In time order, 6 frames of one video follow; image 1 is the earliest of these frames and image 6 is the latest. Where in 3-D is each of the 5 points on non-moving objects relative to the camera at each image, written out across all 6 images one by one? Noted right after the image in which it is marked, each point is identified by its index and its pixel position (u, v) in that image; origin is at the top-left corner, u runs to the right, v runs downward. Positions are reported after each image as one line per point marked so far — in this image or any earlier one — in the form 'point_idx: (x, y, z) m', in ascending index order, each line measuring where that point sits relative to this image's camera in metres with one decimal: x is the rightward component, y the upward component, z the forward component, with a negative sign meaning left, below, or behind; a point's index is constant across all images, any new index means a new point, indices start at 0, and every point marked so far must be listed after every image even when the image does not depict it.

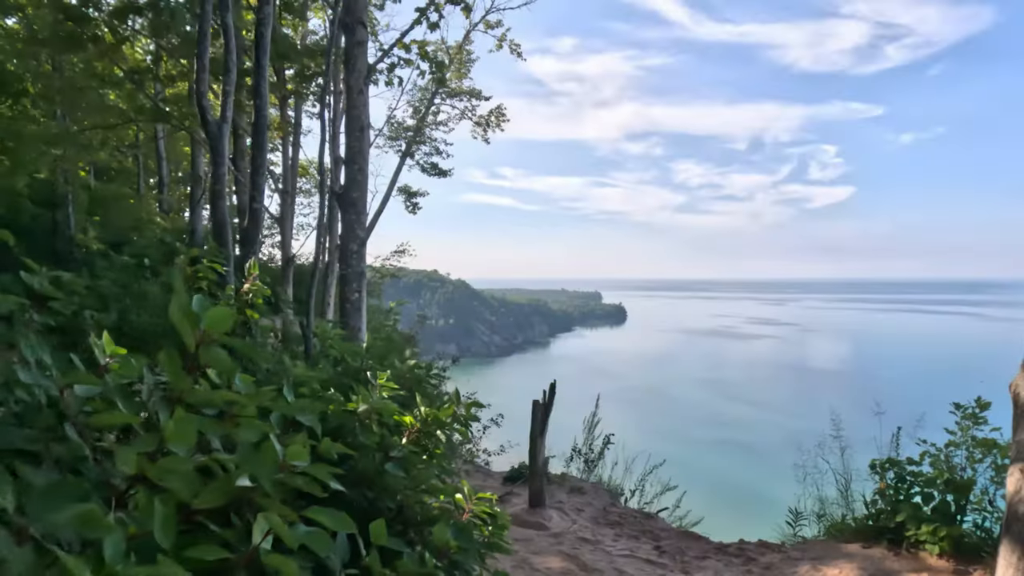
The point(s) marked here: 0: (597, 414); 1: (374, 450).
0: (+0.8, -1.2, +5.8) m
1: (-0.4, -0.5, +1.9) m
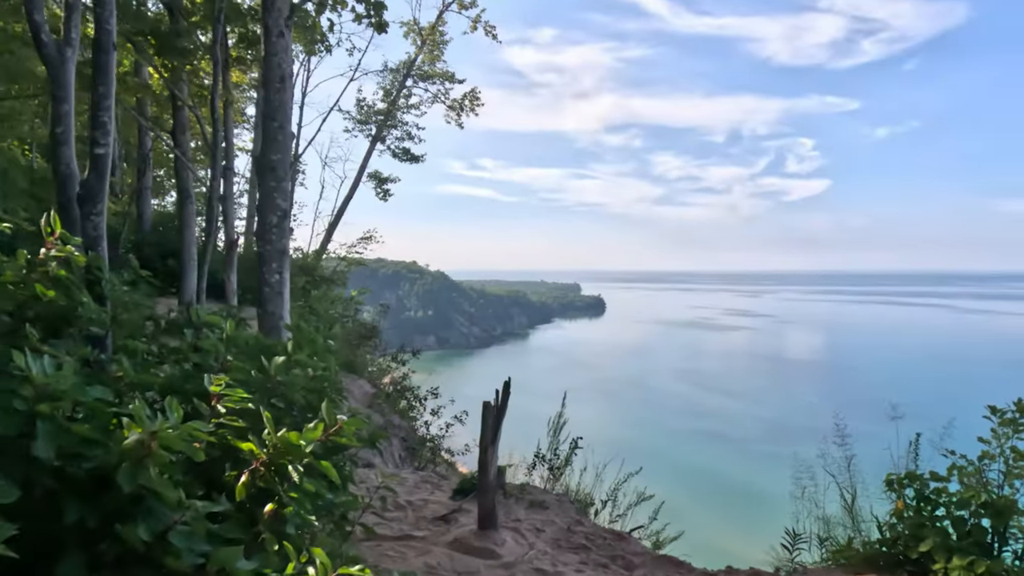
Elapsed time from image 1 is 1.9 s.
0: (+0.4, -1.0, +5.1) m
1: (-0.7, -0.4, +1.2) m
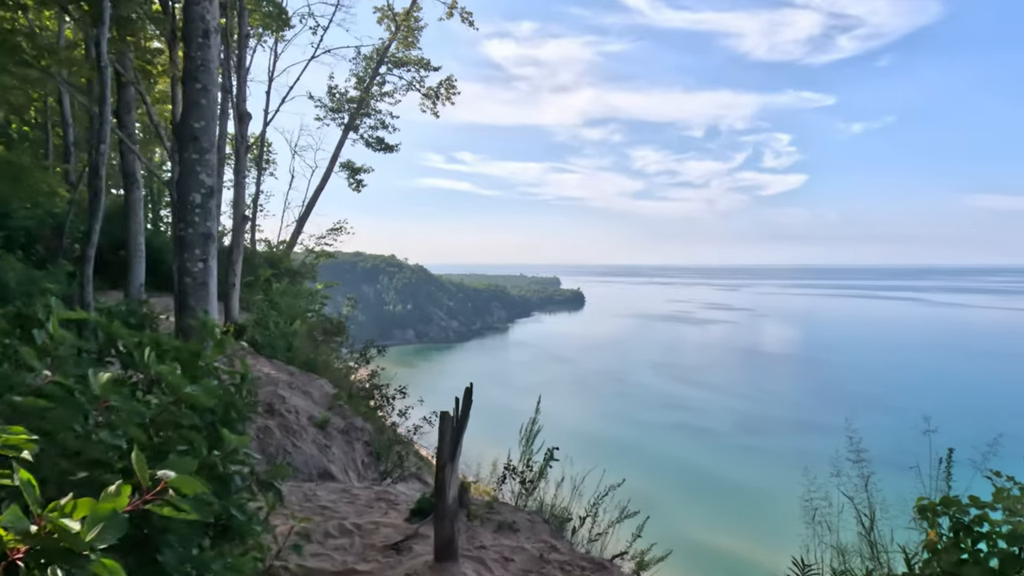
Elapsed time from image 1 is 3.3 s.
0: (+0.2, -1.0, +4.5) m
1: (-0.8, -0.4, +0.6) m
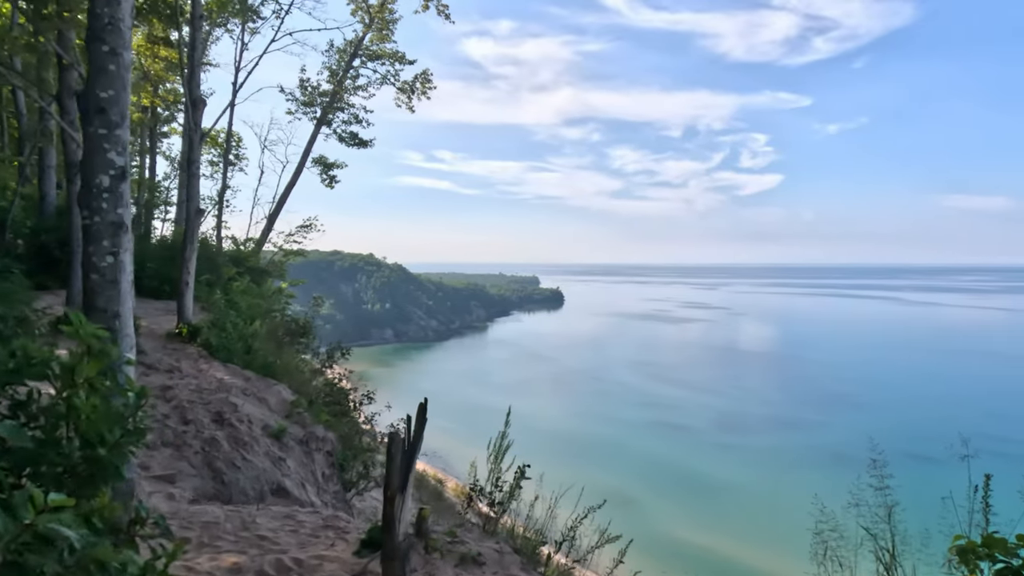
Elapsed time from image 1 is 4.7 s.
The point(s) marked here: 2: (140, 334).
0: (0.0, -0.9, +4.0) m
1: (-0.9, -0.4, +0.1) m
2: (-5.2, -0.6, +8.8) m
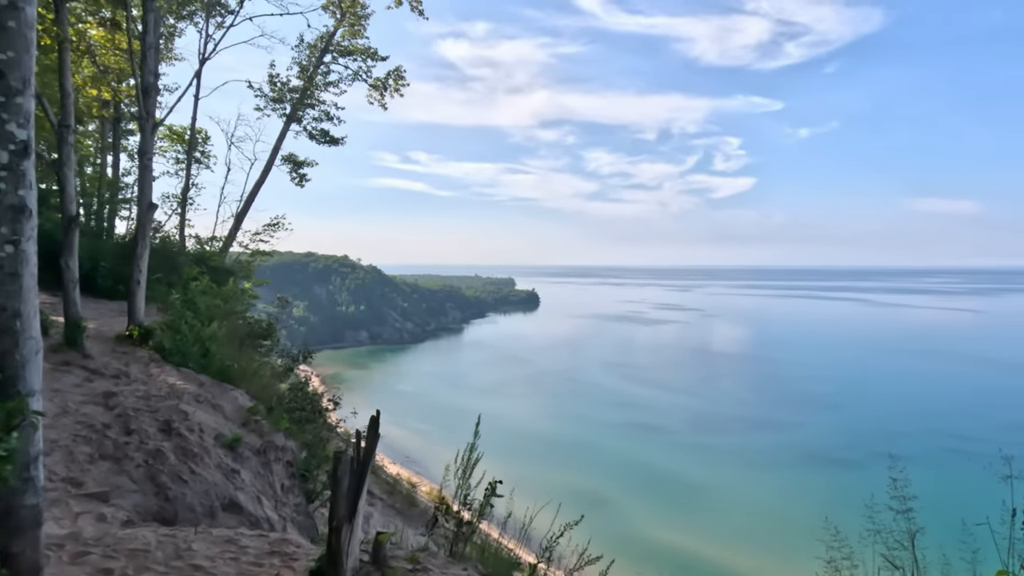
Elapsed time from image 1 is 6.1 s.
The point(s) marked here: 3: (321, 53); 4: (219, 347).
0: (-0.2, -0.9, +3.6) m
1: (-0.9, -0.3, -0.4) m
2: (-5.6, -0.6, +8.2) m
3: (-5.9, +7.2, +18.9) m
4: (-4.0, -0.8, +8.5) m
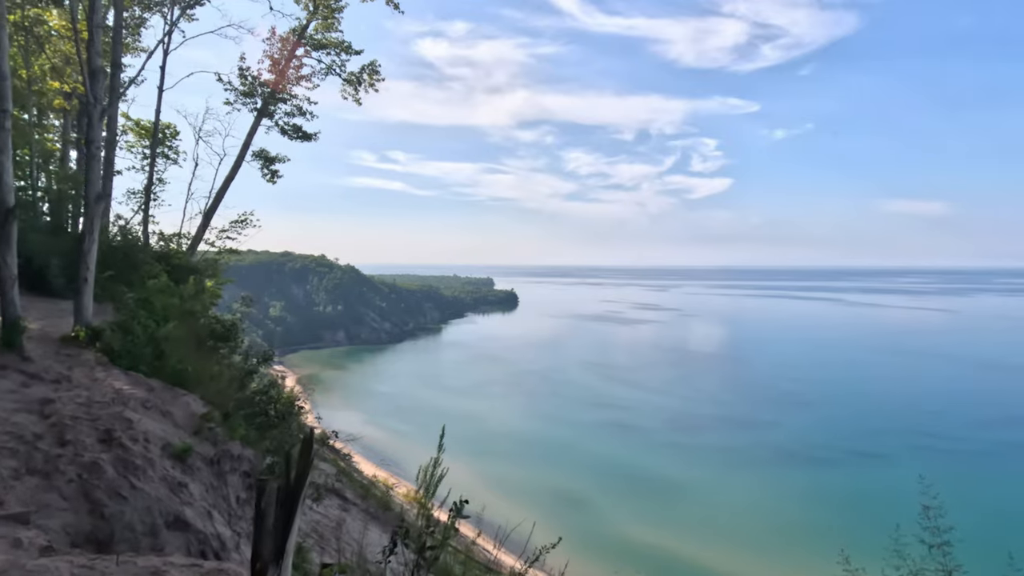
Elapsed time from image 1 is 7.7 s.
0: (-0.4, -0.9, +3.2) m
1: (-0.9, -0.3, -0.8) m
2: (-5.9, -0.6, +7.6) m
3: (-6.5, +7.2, +18.4) m
4: (-4.3, -0.8, +8.0) m
